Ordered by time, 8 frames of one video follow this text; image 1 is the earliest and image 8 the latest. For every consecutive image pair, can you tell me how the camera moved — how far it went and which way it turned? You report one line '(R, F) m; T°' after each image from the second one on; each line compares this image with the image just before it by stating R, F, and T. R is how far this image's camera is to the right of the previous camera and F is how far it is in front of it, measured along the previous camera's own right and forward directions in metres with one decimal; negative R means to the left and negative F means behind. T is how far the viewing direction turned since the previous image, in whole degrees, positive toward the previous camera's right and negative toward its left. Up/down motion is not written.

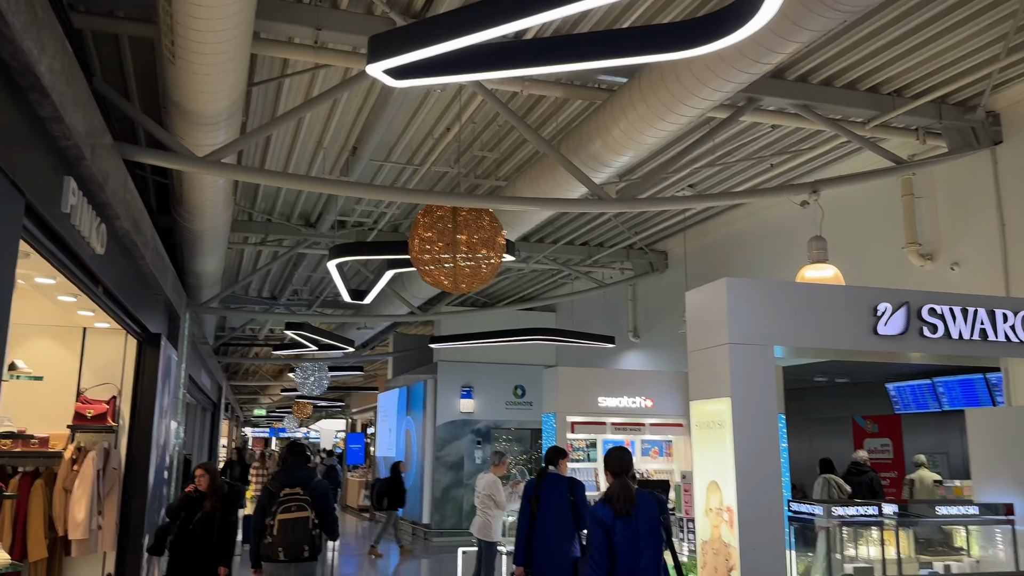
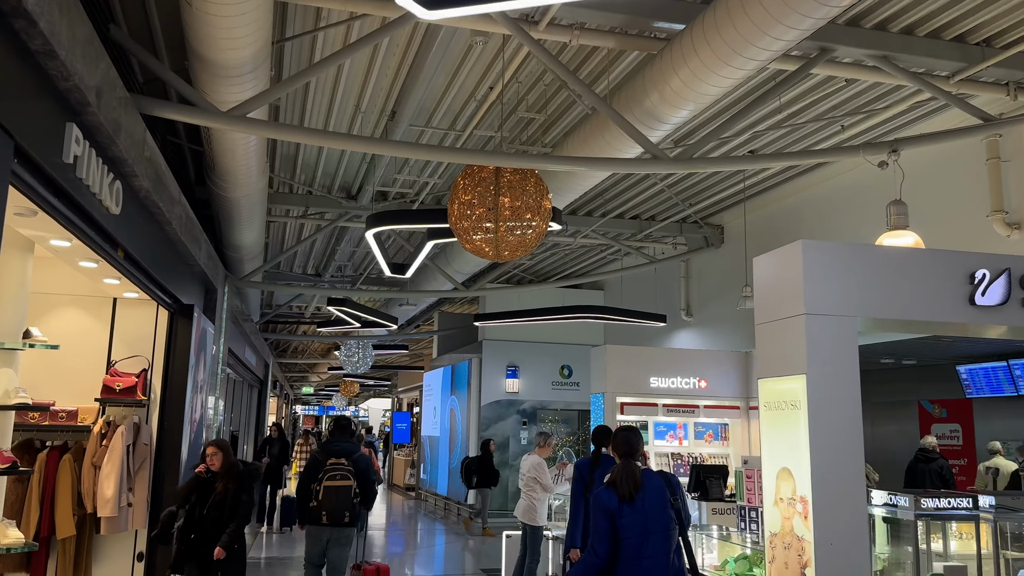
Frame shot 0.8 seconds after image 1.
(0.0, +0.4) m; -3°
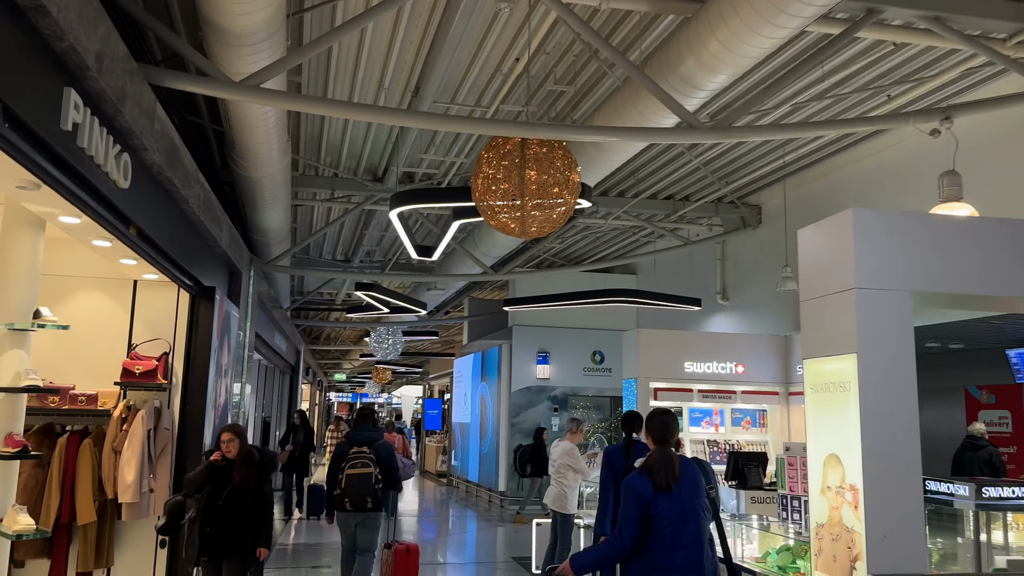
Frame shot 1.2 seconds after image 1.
(0.0, +0.2) m; -2°
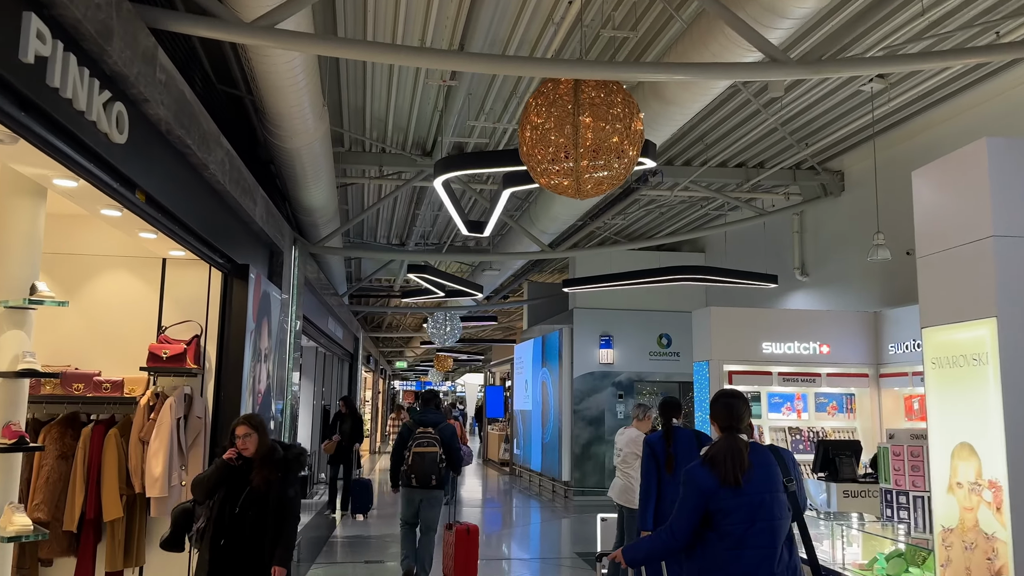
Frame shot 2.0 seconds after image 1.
(0.0, +0.5) m; -5°
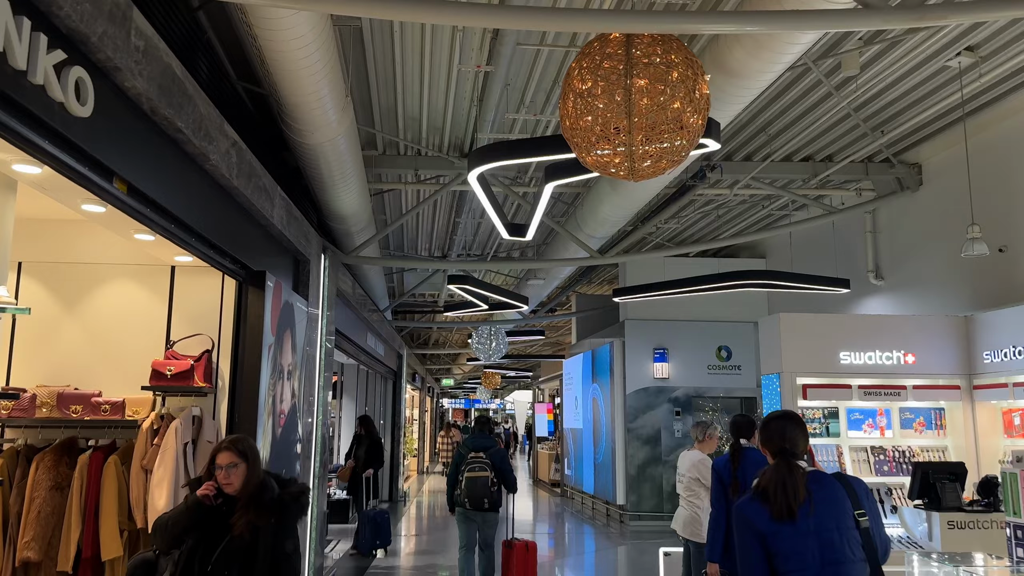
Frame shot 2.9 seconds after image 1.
(0.0, +0.6) m; -3°
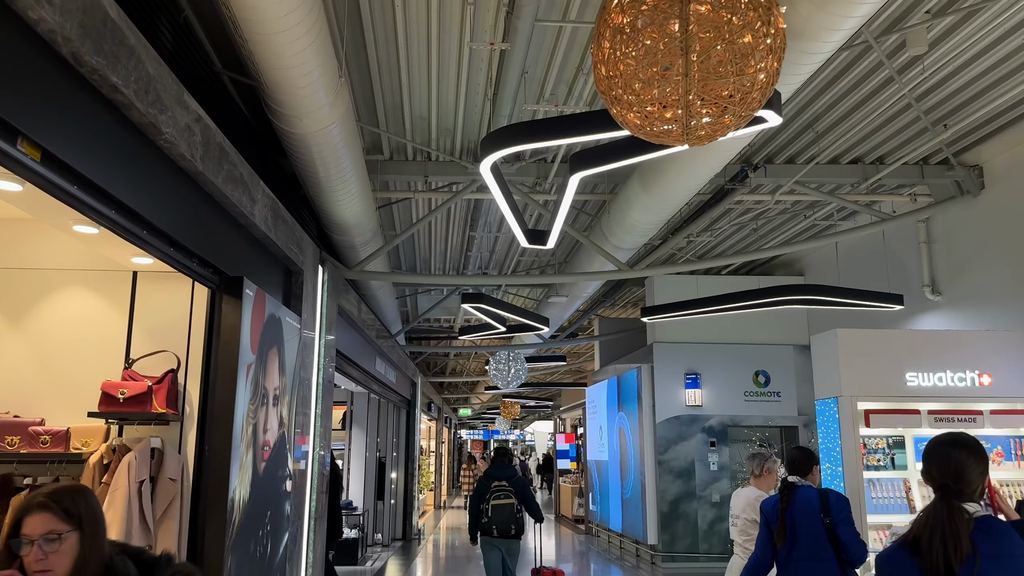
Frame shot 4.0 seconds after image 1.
(0.0, +0.7) m; -1°
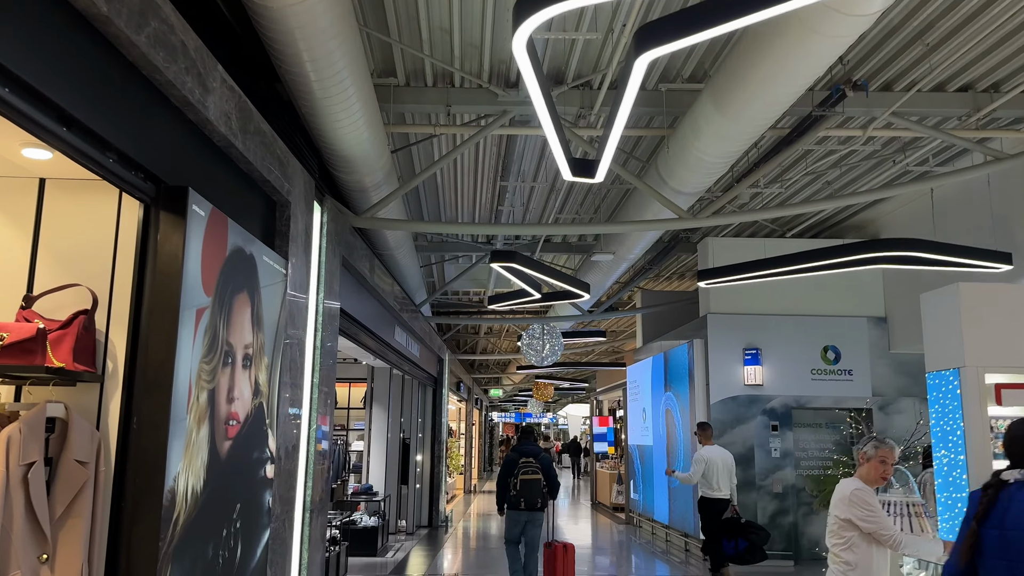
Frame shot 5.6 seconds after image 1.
(0.0, +1.1) m; -2°
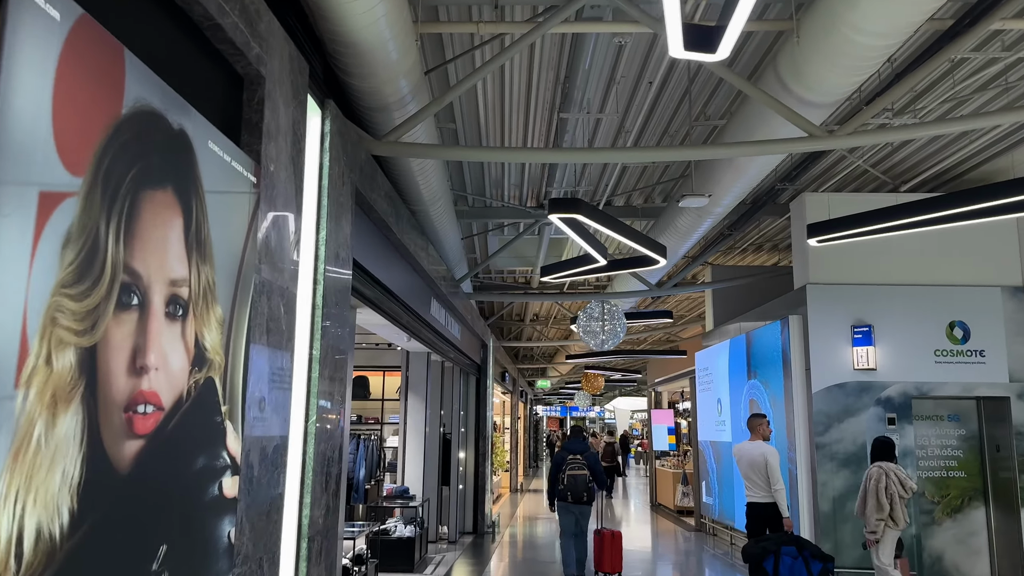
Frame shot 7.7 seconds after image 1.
(-0.2, +1.4) m; -3°
